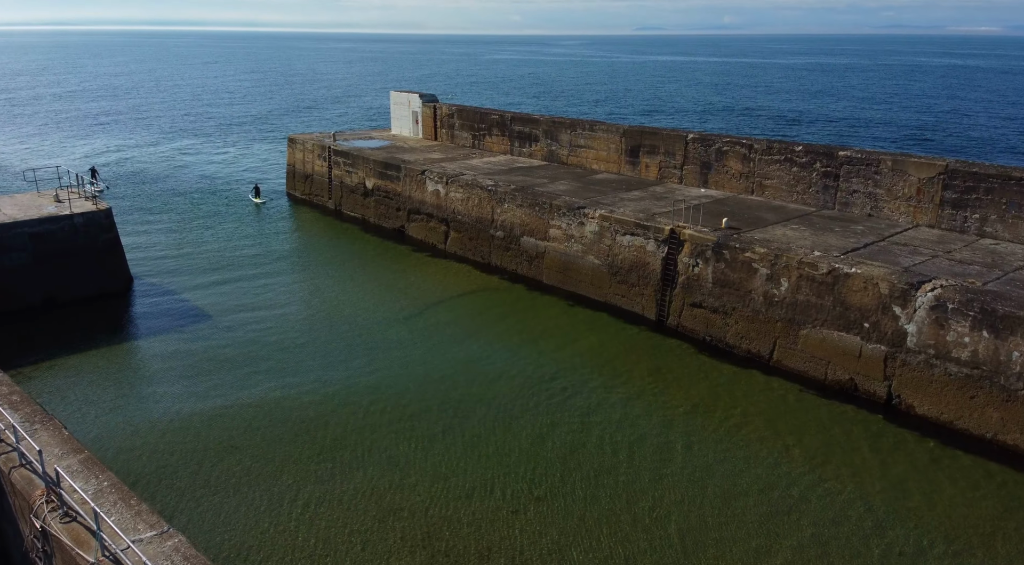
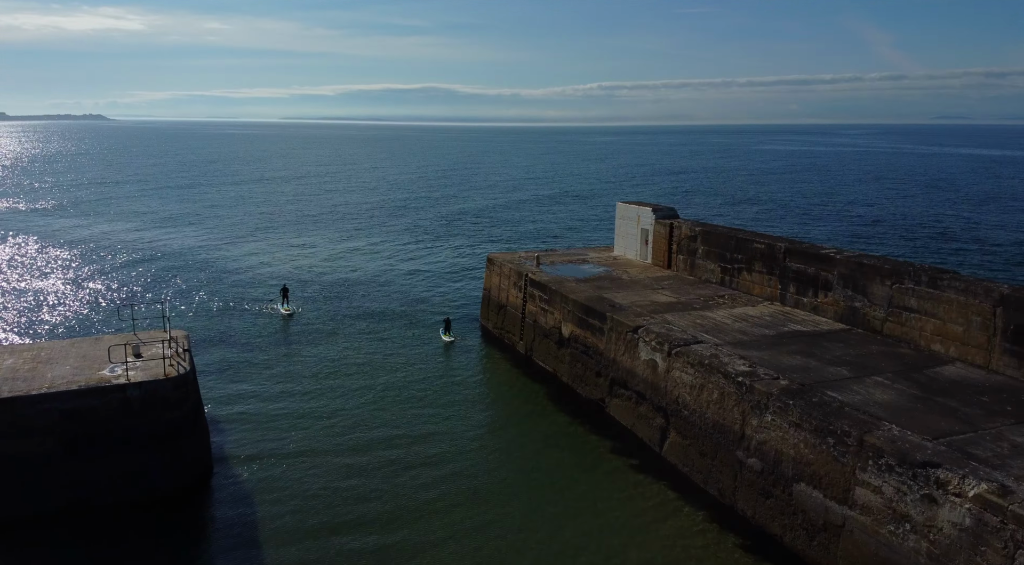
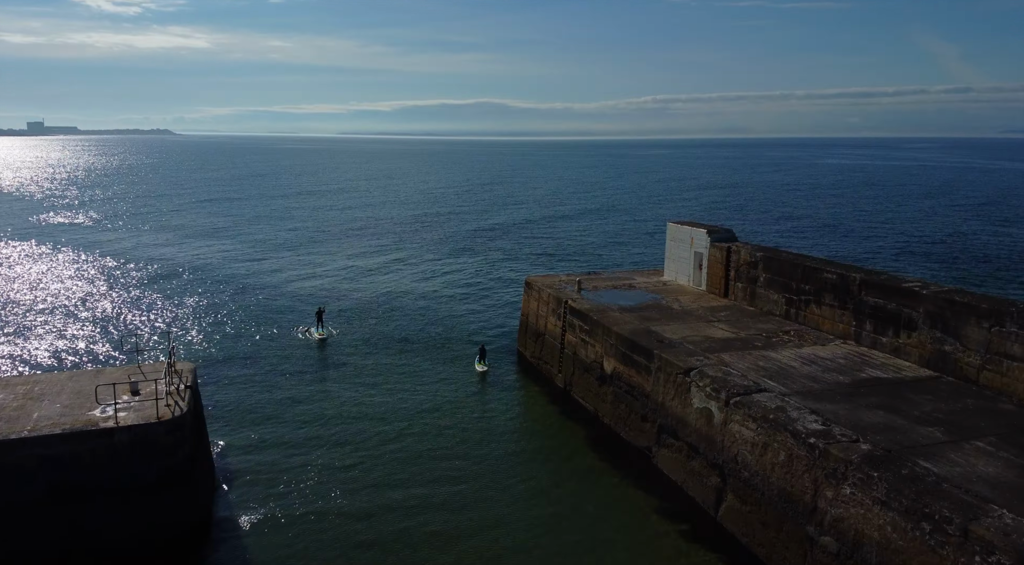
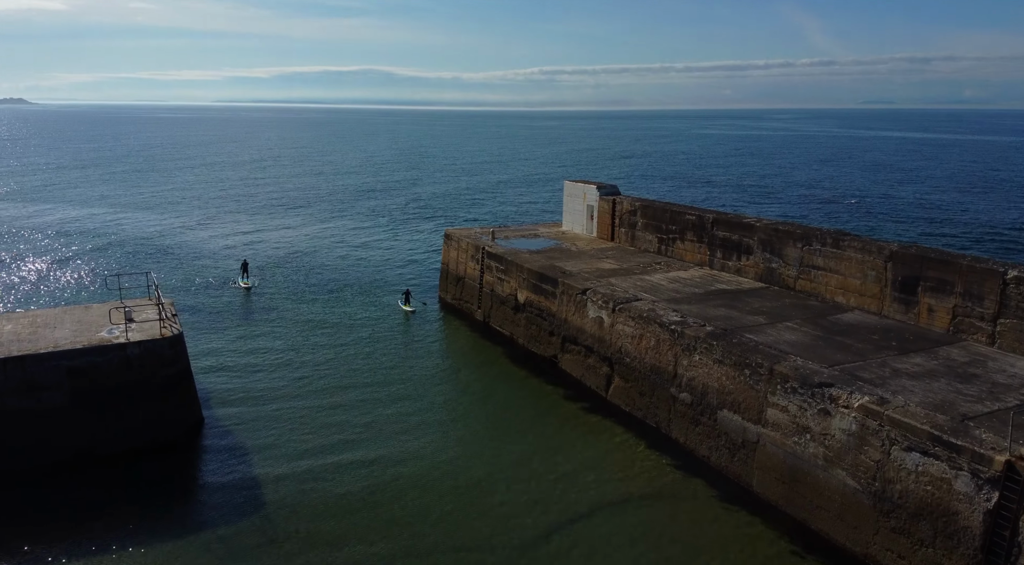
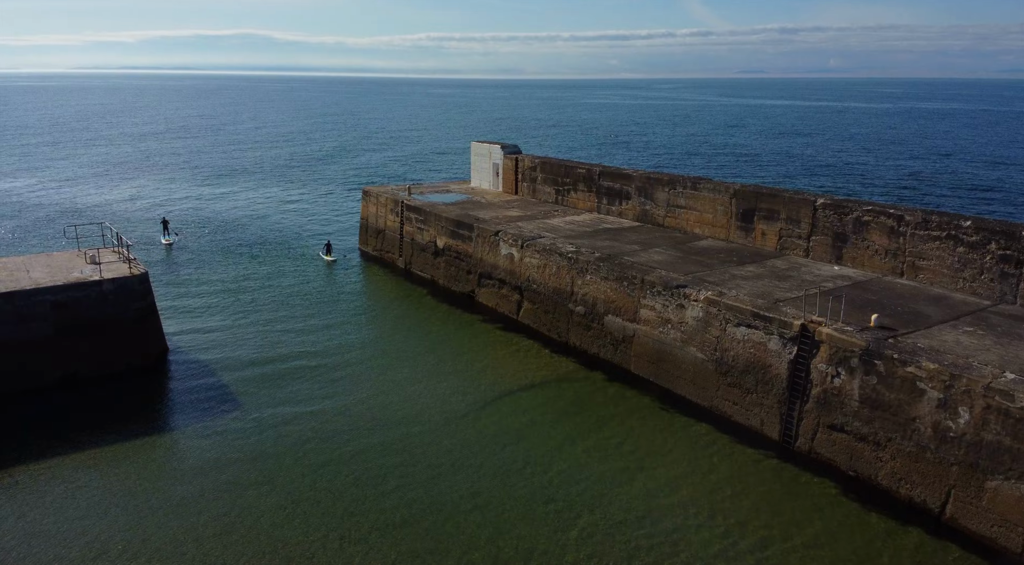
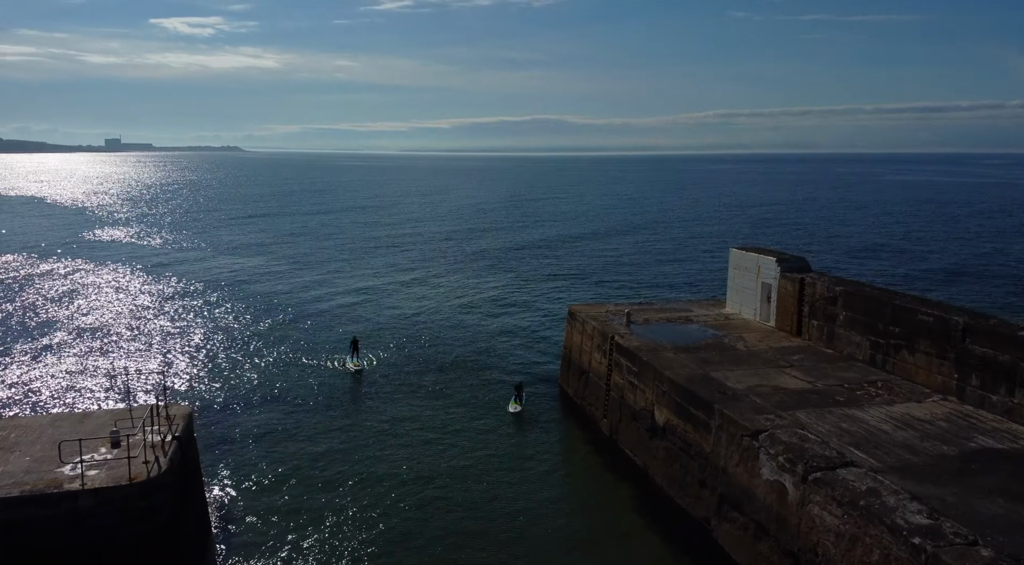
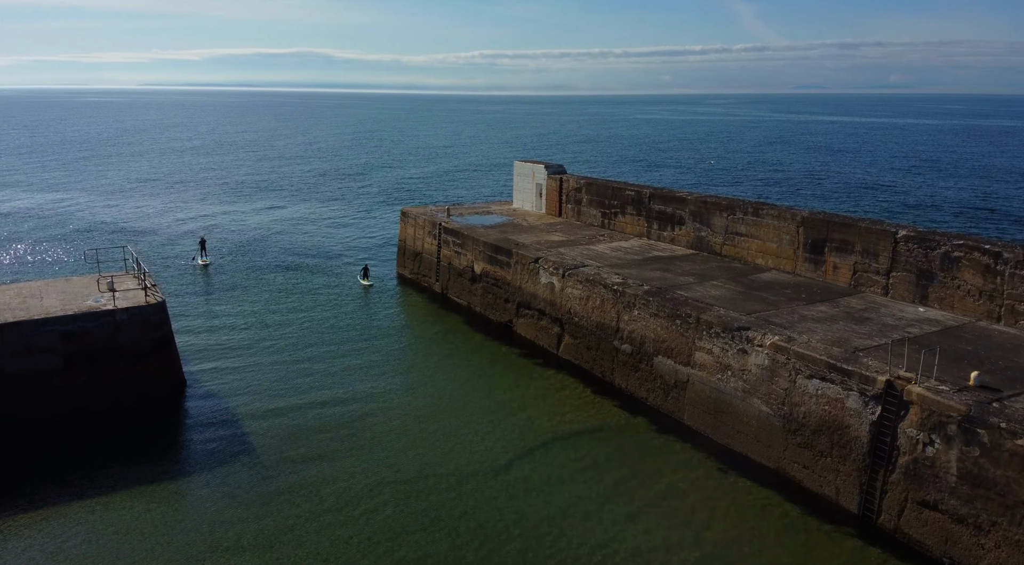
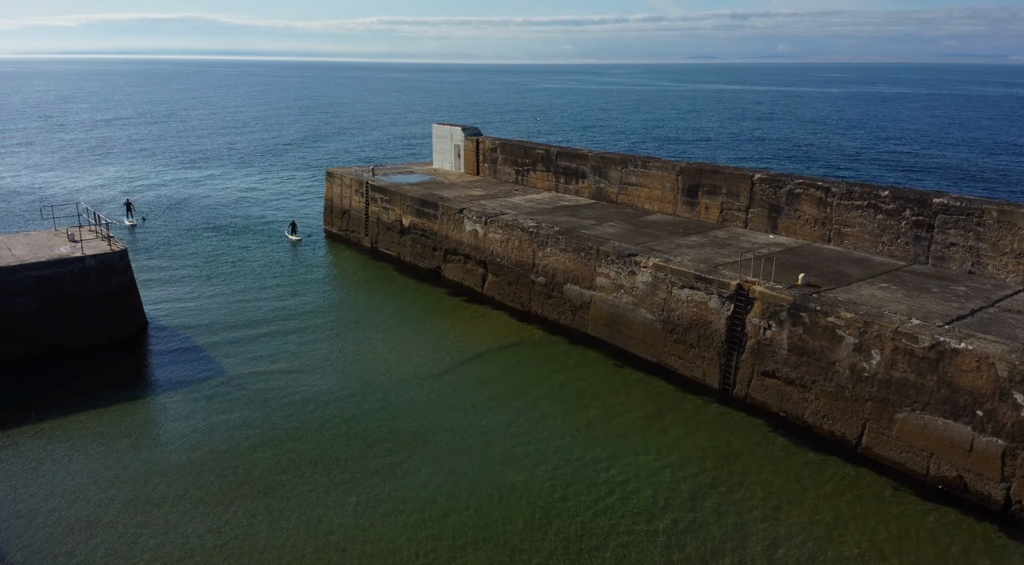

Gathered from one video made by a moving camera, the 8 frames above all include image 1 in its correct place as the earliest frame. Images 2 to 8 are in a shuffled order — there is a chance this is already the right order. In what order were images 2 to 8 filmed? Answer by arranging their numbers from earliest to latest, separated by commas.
8, 5, 7, 4, 2, 3, 6
